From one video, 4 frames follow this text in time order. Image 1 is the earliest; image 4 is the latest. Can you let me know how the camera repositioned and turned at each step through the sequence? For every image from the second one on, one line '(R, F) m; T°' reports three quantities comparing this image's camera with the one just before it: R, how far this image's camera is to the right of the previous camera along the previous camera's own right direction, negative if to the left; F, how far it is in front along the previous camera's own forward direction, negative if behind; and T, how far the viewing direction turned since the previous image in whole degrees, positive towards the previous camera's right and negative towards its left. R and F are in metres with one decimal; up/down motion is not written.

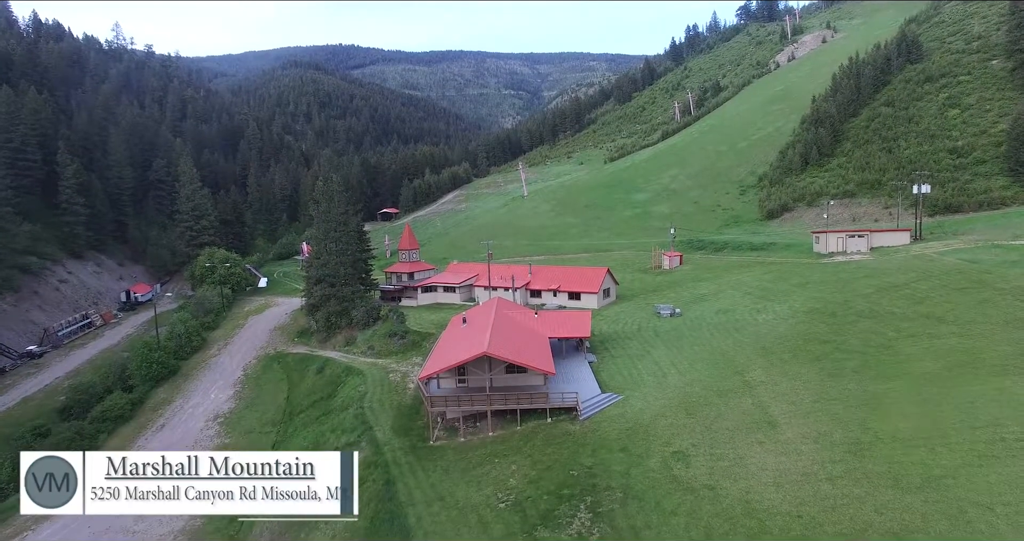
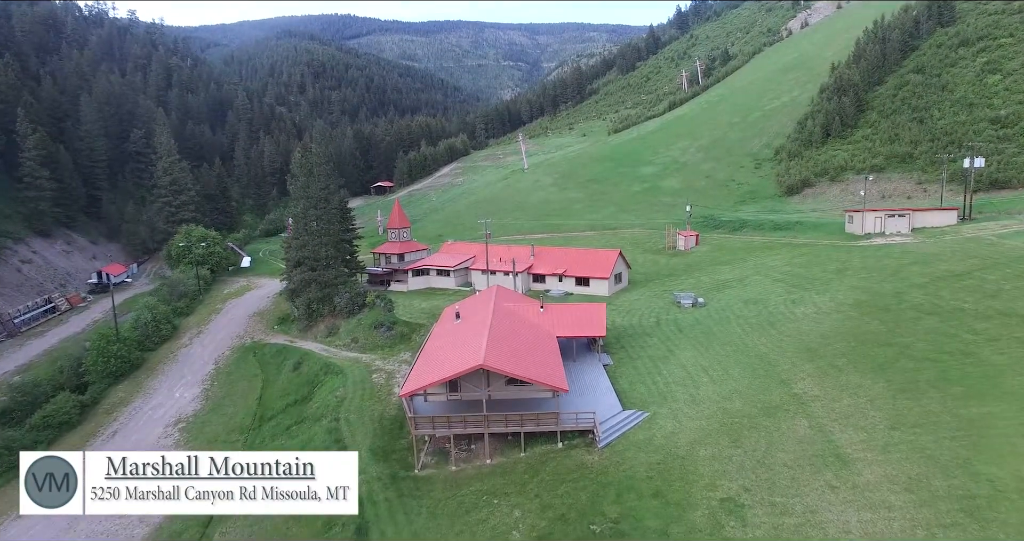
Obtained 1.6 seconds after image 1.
(-0.2, +6.0) m; 0°
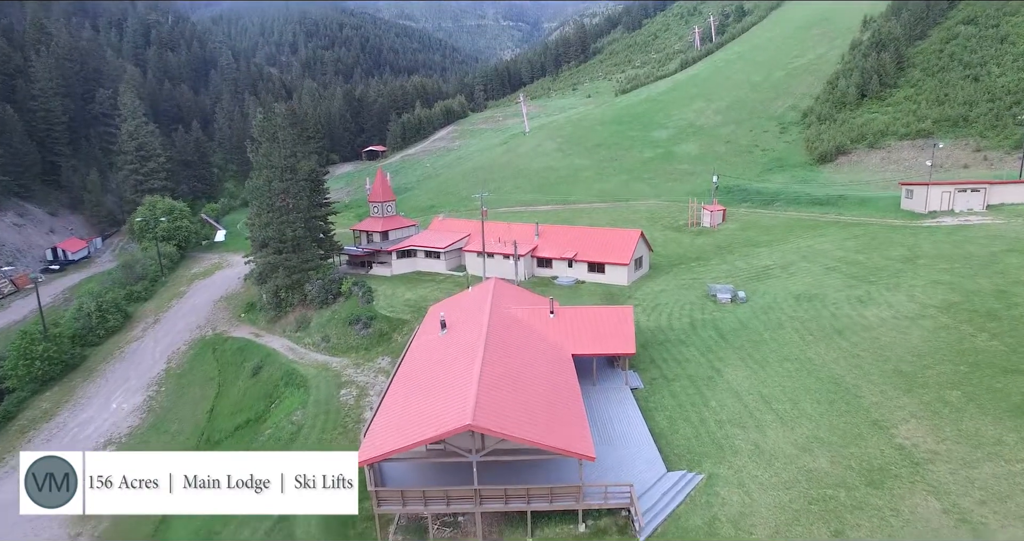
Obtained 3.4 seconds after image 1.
(-0.1, +8.0) m; 0°
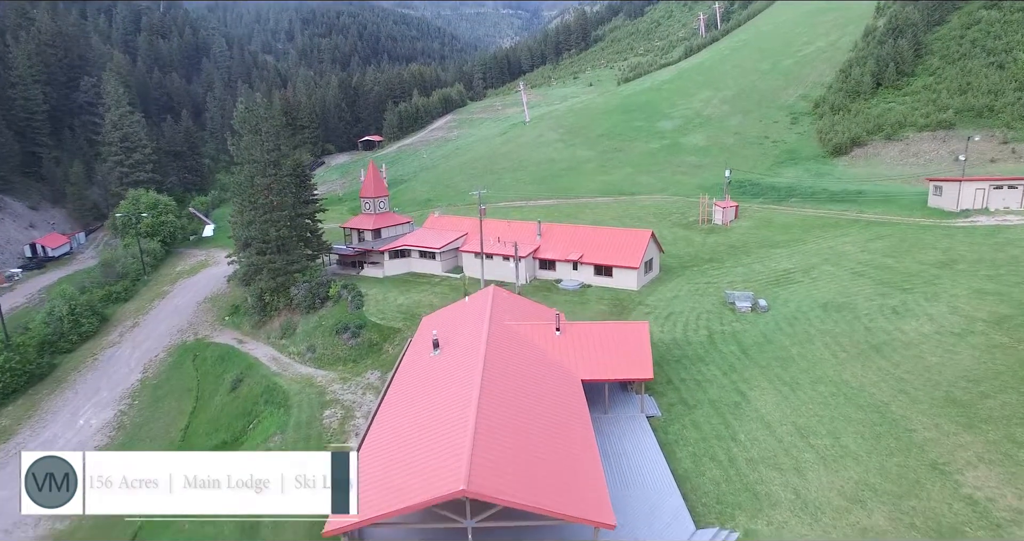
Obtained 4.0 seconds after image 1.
(-0.1, +3.1) m; 0°
